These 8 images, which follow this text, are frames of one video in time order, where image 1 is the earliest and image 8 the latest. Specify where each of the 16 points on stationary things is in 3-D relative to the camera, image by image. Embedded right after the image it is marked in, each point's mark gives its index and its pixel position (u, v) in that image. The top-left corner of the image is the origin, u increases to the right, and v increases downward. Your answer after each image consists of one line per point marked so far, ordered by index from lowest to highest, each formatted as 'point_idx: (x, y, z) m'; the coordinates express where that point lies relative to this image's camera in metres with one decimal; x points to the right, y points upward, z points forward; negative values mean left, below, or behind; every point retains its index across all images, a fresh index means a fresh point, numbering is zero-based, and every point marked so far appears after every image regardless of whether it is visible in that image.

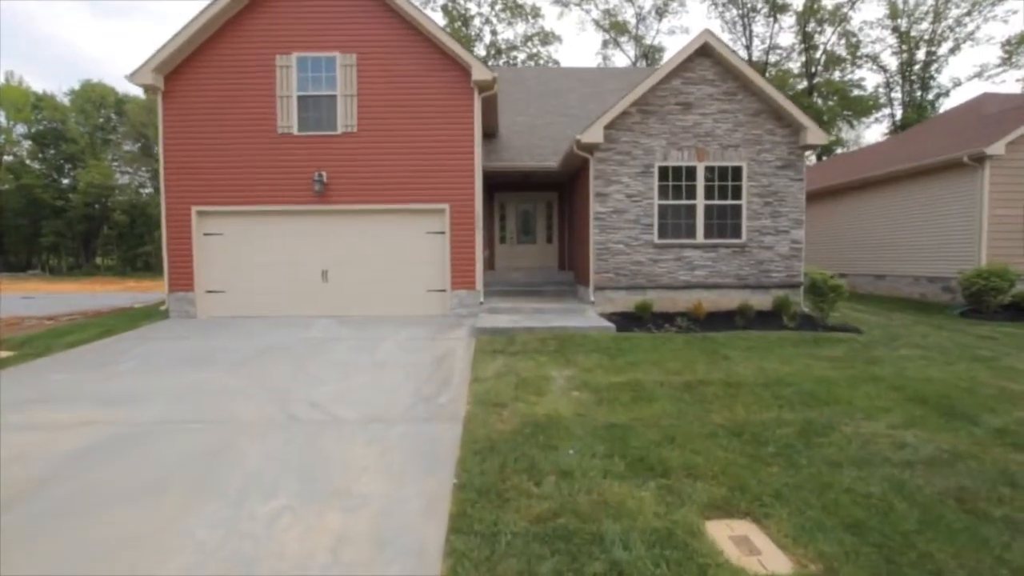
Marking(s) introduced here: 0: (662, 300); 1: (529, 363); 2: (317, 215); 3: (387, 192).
0: (+3.7, -0.3, +12.1) m
1: (+0.3, -1.2, +7.9) m
2: (-4.9, +1.8, +12.2) m
3: (-3.1, +2.4, +12.1) m
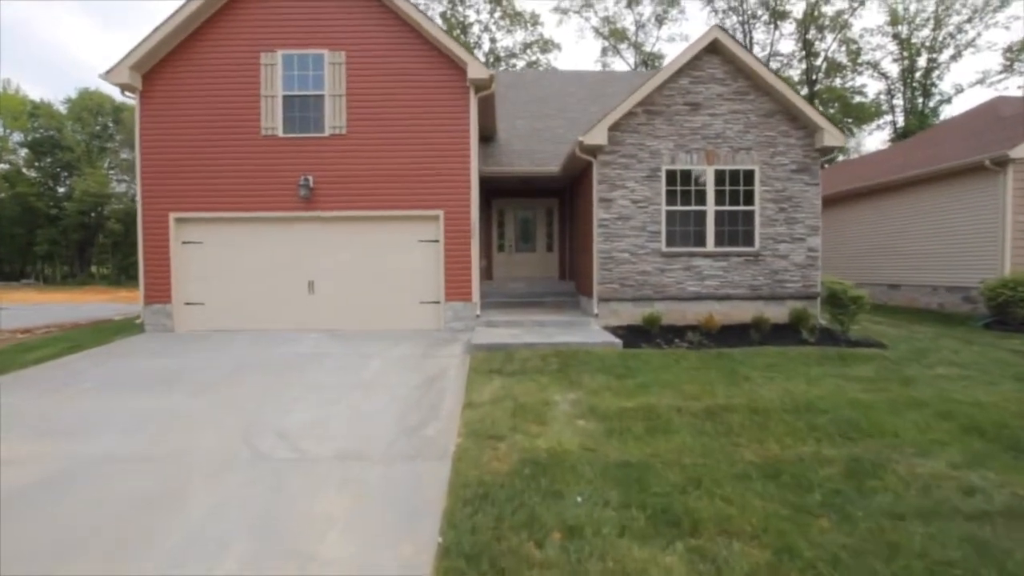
0: (+3.7, -0.6, +11.3) m
1: (+0.3, -1.4, +7.2) m
2: (-4.9, +1.5, +11.5) m
3: (-3.1, +2.1, +11.4) m
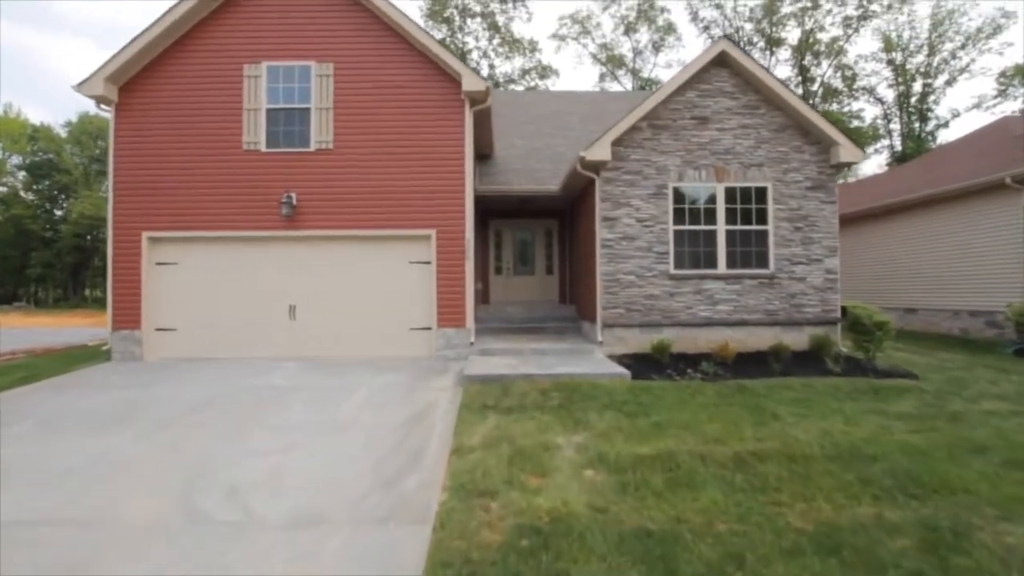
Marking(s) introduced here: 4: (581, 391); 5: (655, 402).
0: (+3.6, -1.1, +10.5) m
1: (+0.2, -1.7, +6.3) m
2: (-5.0, +1.0, +10.7) m
3: (-3.2, +1.6, +10.6) m
4: (+1.1, -1.6, +7.4) m
5: (+2.0, -1.6, +7.0) m
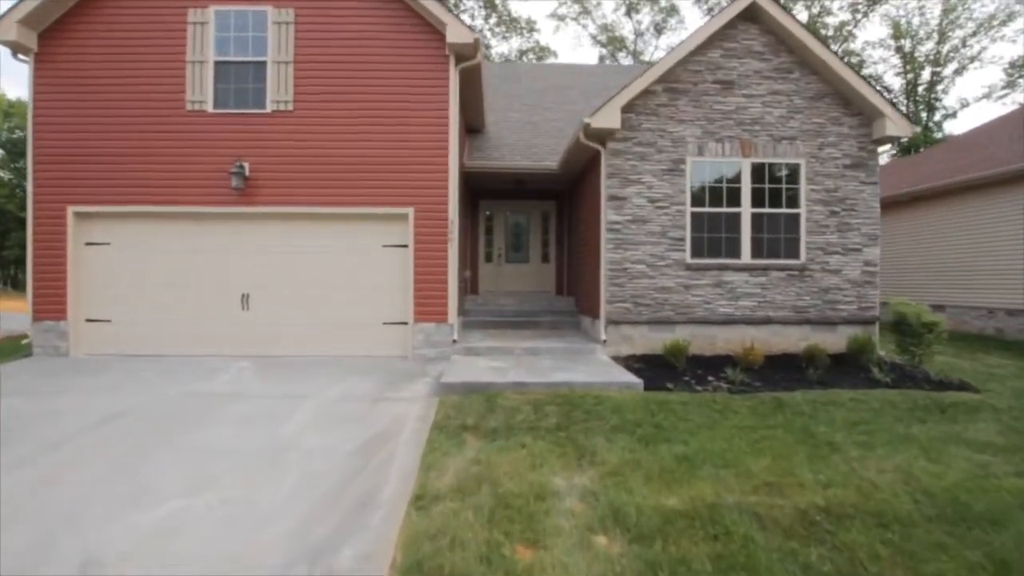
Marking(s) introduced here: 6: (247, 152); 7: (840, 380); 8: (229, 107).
0: (+3.4, -1.0, +9.1) m
1: (0.0, -1.6, +4.8) m
2: (-5.1, +1.3, +9.2) m
3: (-3.3, +1.8, +9.1) m
4: (+0.9, -1.5, +6.0) m
5: (+1.9, -1.5, +5.5) m
6: (-4.9, +2.5, +9.0) m
7: (+5.0, -1.4, +7.5) m
8: (-5.2, +3.4, +9.1) m
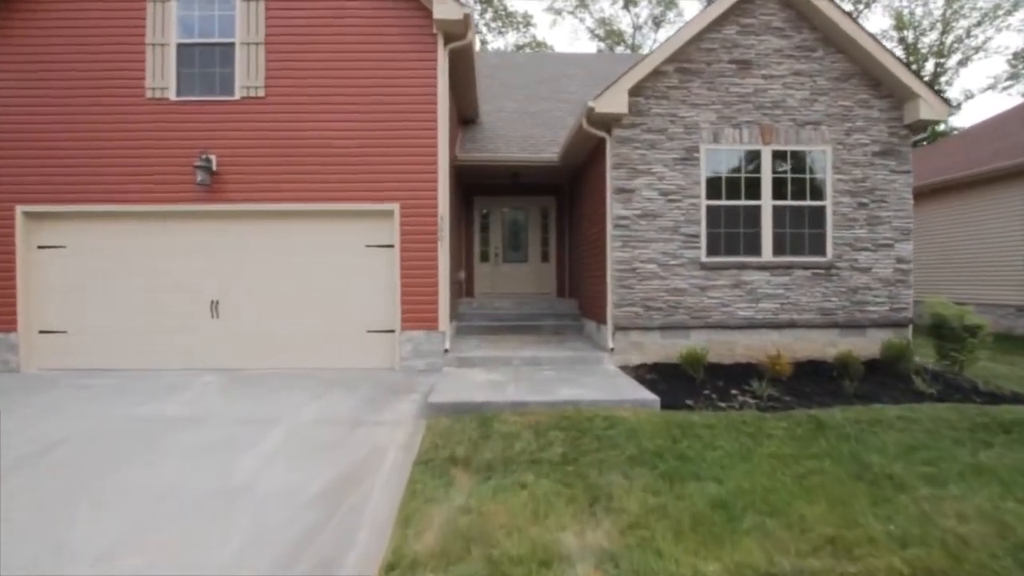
0: (+3.4, -1.0, +8.2) m
1: (0.0, -1.7, +4.0) m
2: (-5.2, +1.2, +8.3) m
3: (-3.4, +1.7, +8.2) m
4: (+0.9, -1.5, +5.1) m
5: (+1.9, -1.6, +4.7) m
6: (-4.9, +2.4, +8.1) m
7: (+5.0, -1.4, +6.6) m
8: (-5.3, +3.3, +8.2) m
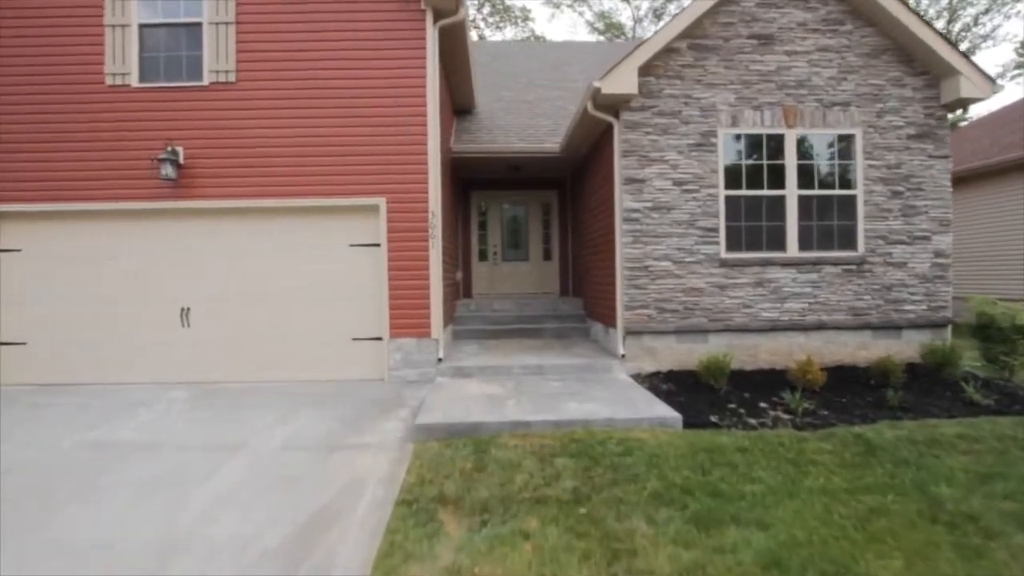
0: (+3.4, -1.0, +7.4) m
1: (0.0, -1.8, +3.2) m
2: (-5.2, +1.1, +7.5) m
3: (-3.4, +1.6, +7.4) m
4: (+0.9, -1.5, +4.4) m
5: (+1.9, -1.6, +3.9) m
6: (-5.0, +2.3, +7.4) m
7: (+5.0, -1.4, +5.9) m
8: (-5.4, +3.2, +7.4) m
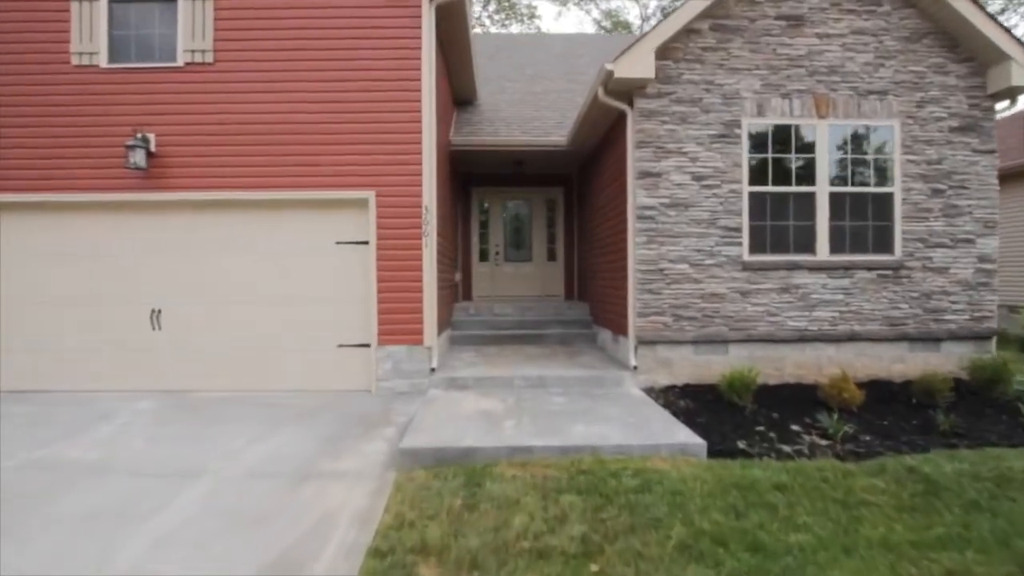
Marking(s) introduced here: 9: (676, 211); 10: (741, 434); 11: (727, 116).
0: (+3.4, -1.0, +6.7) m
1: (0.0, -1.8, +2.5) m
2: (-5.2, +1.1, +6.9) m
3: (-3.4, +1.6, +6.8) m
4: (+0.9, -1.6, +3.7) m
5: (+1.8, -1.7, +3.2) m
6: (-4.9, +2.3, +6.7) m
7: (+5.0, -1.5, +5.2) m
8: (-5.3, +3.2, +6.8) m
9: (+2.3, +1.1, +6.7) m
10: (+2.3, -1.5, +5.0) m
11: (+3.0, +2.4, +6.8) m
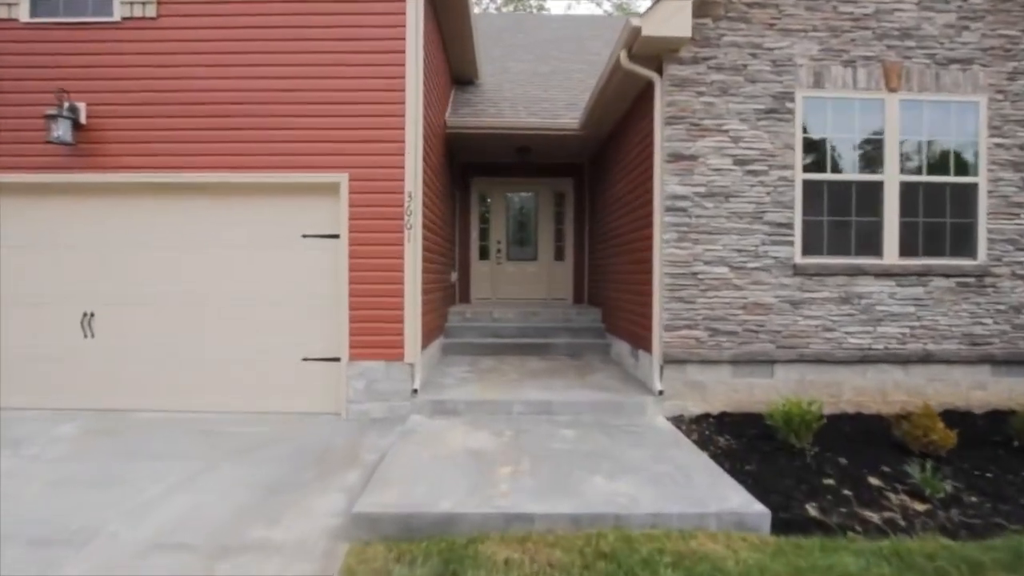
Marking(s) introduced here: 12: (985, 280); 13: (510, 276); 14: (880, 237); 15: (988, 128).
0: (+3.4, -1.1, +5.5) m
1: (-0.1, -1.9, +1.4) m
2: (-5.2, +1.1, +5.8) m
3: (-3.4, +1.6, +5.6) m
4: (+0.8, -1.7, +2.5) m
5: (+1.8, -1.8, +2.1) m
6: (-4.9, +2.3, +5.6) m
7: (+5.0, -1.6, +3.9) m
8: (-5.3, +3.2, +5.7) m
9: (+2.3, +1.0, +5.5) m
10: (+2.3, -1.6, +3.8) m
11: (+3.0, +2.3, +5.5) m
12: (+5.5, +0.1, +5.7) m
13: (0.0, +0.2, +10.3) m
14: (+4.2, +0.6, +5.6) m
15: (+5.5, +1.9, +5.7) m
